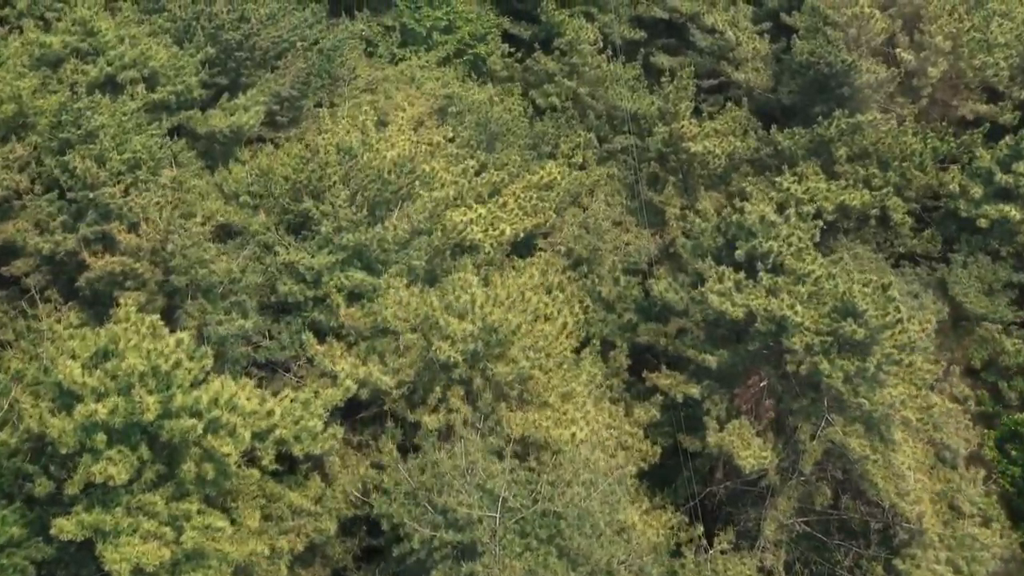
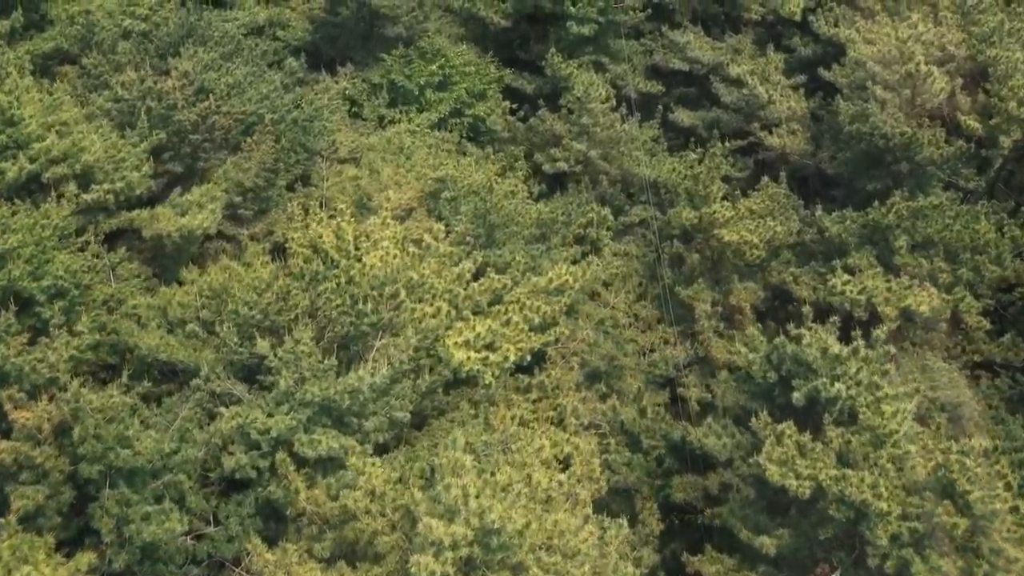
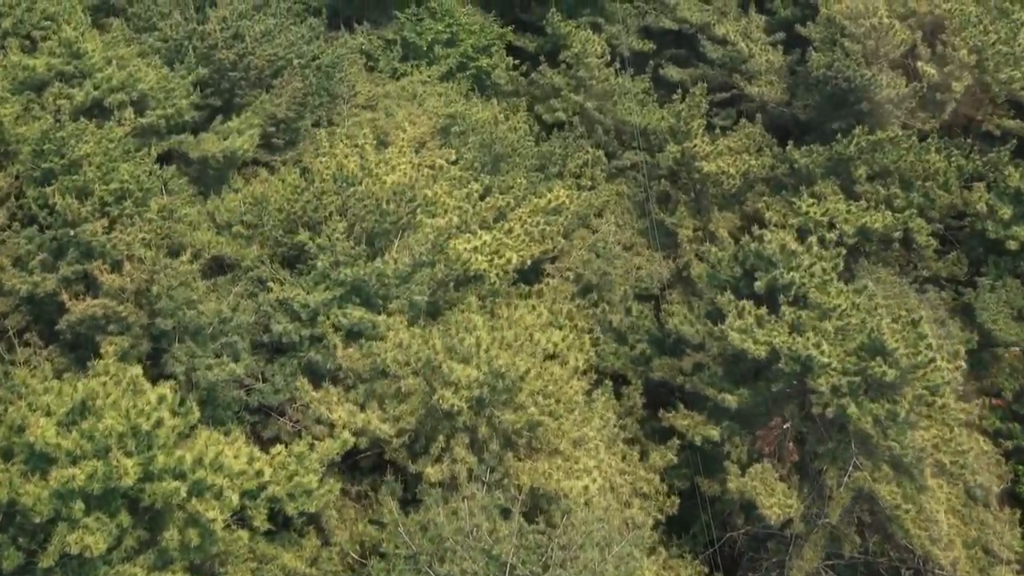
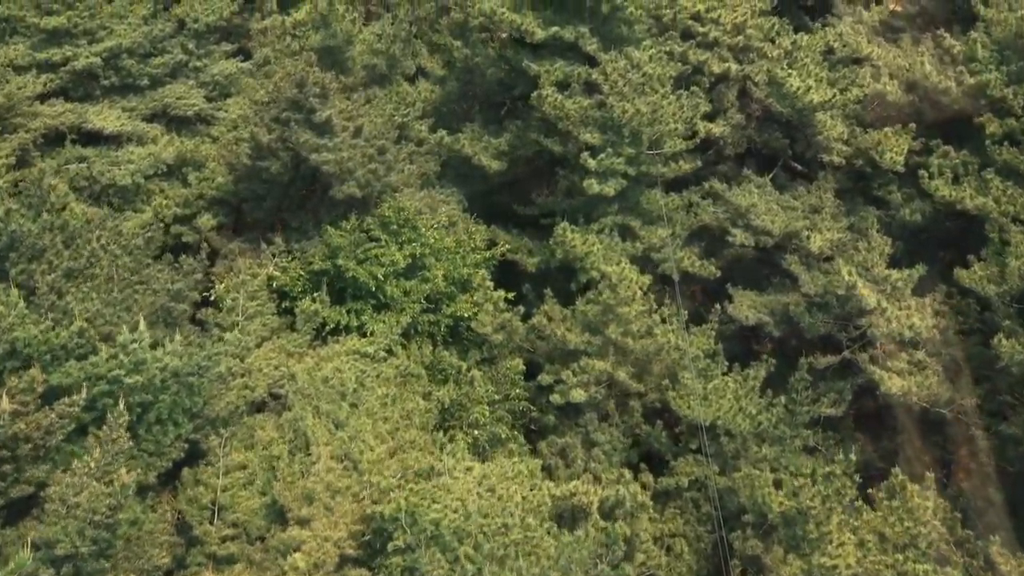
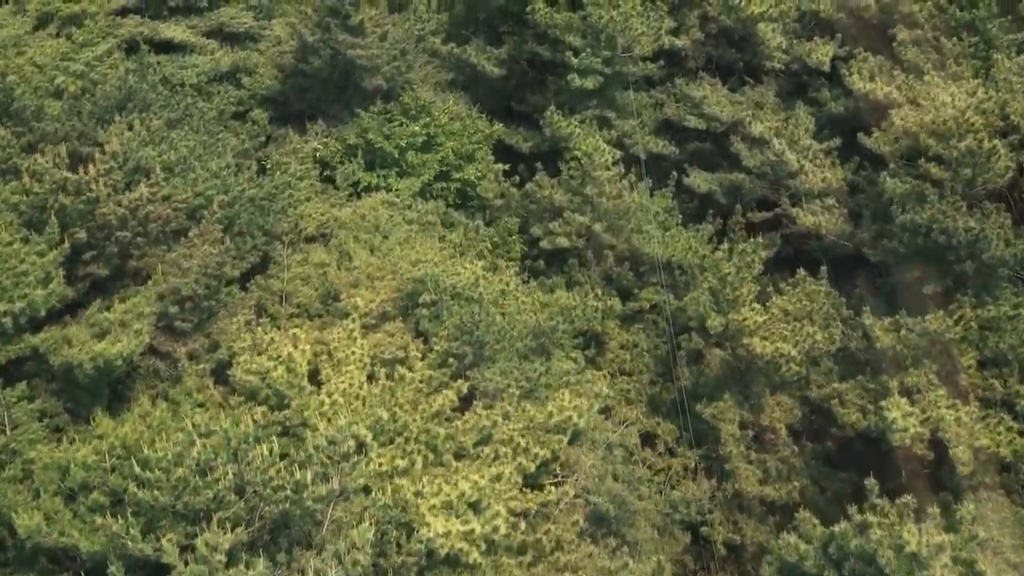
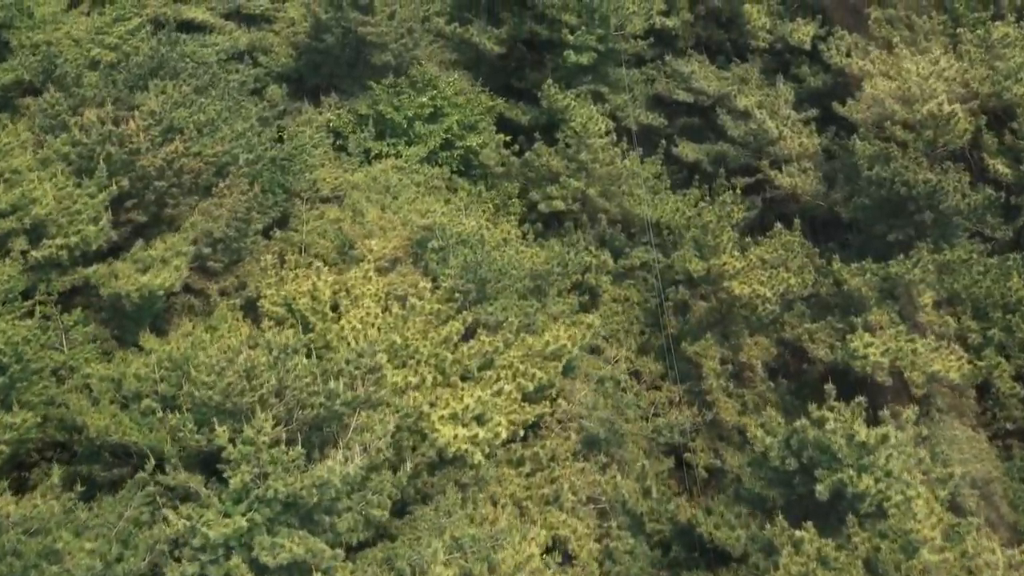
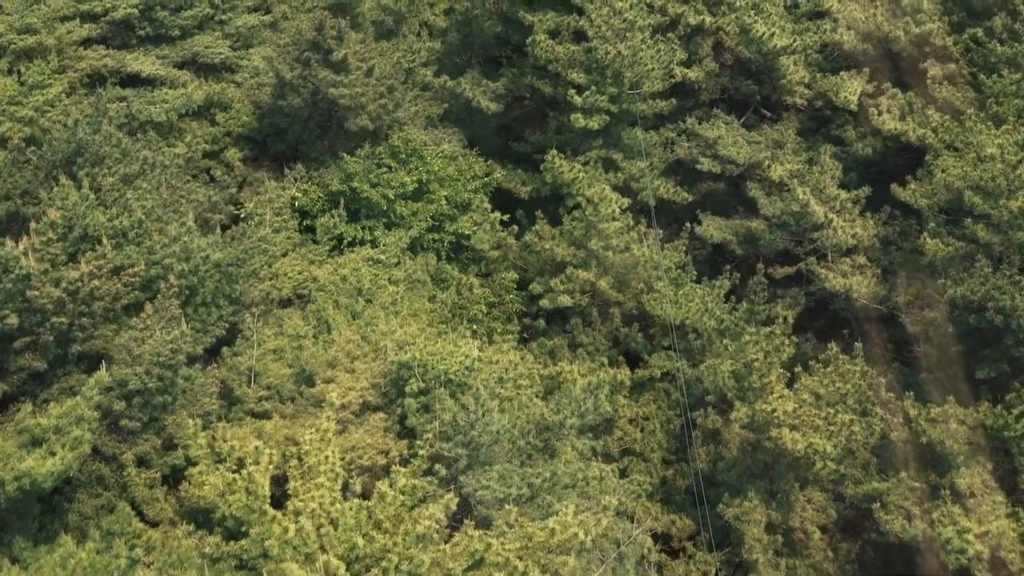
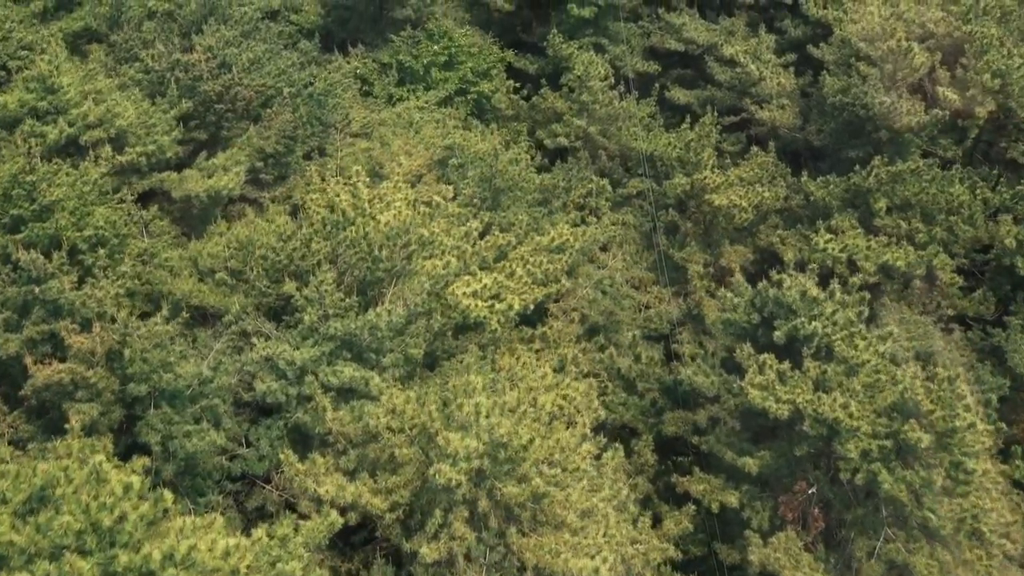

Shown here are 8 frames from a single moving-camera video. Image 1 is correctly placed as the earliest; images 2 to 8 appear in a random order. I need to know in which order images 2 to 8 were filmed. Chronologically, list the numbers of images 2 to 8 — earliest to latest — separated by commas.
3, 8, 2, 6, 5, 7, 4
